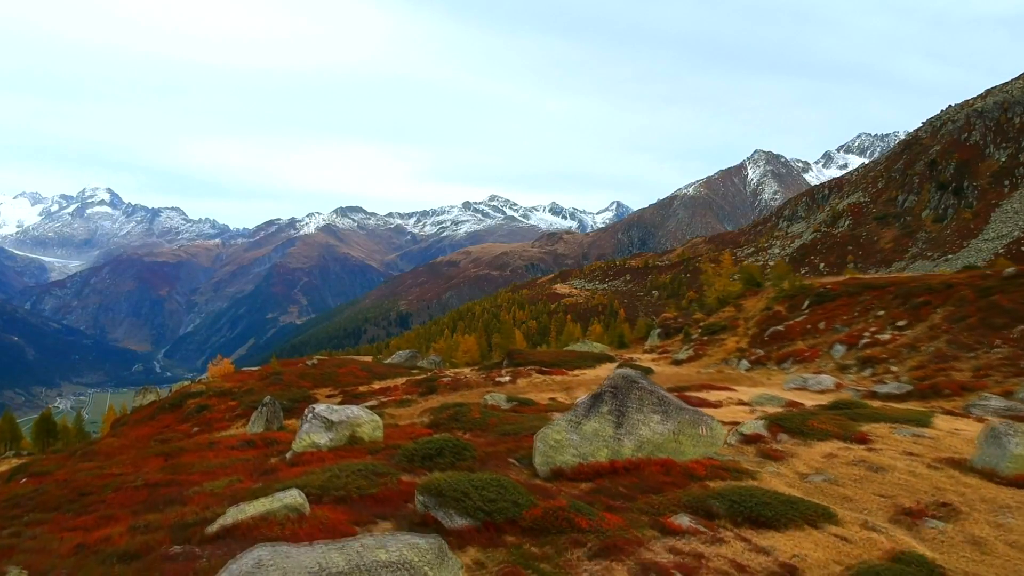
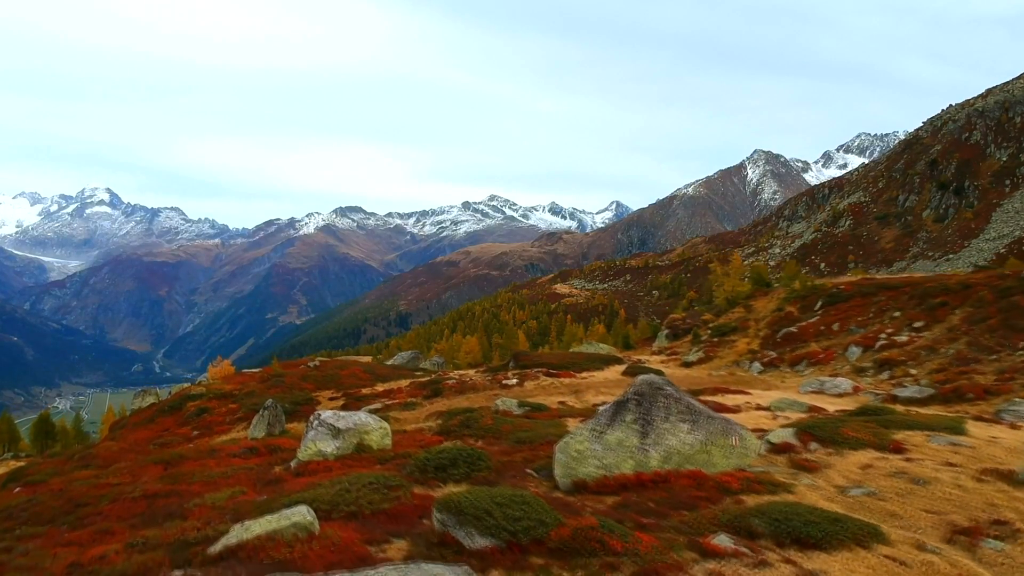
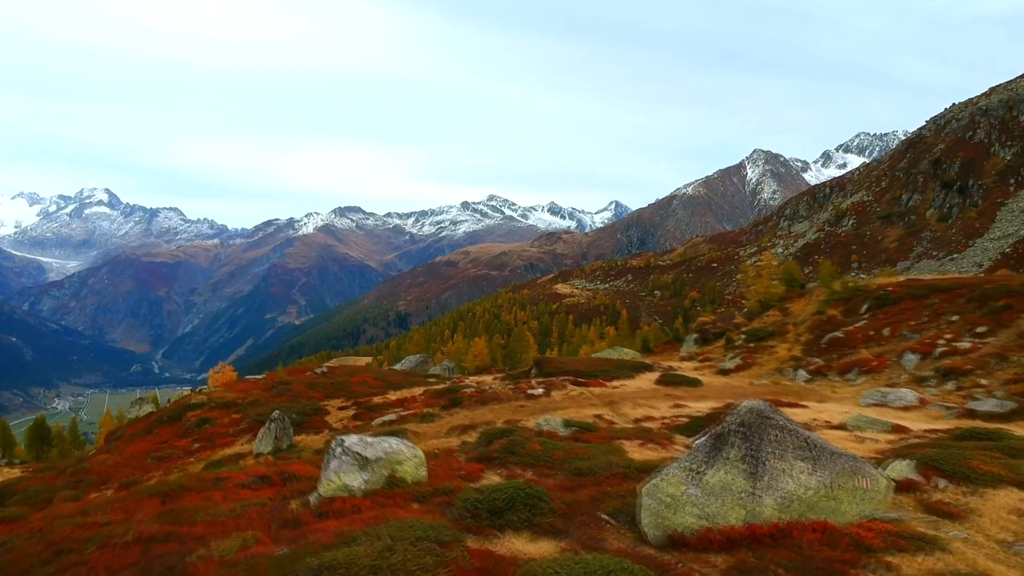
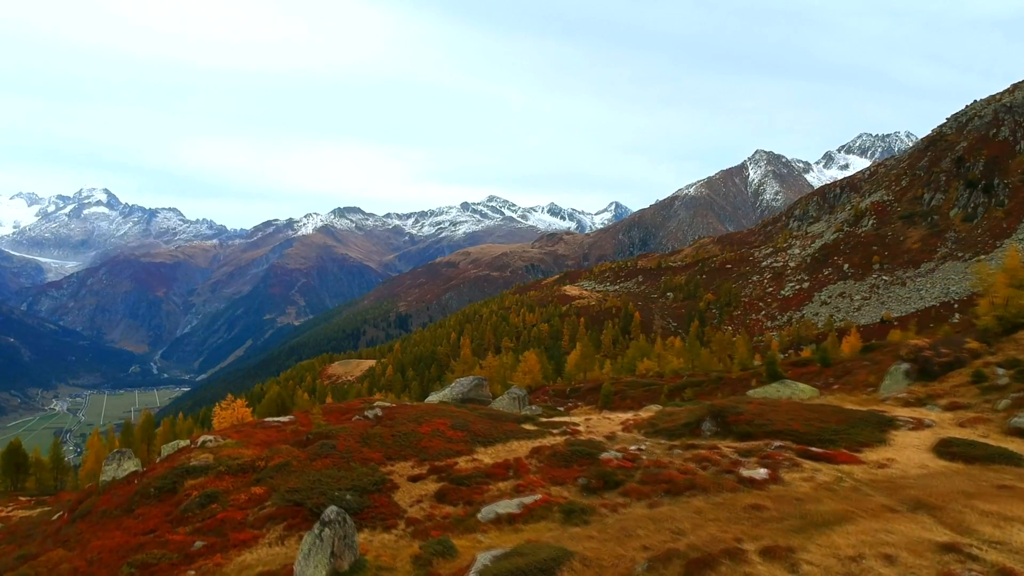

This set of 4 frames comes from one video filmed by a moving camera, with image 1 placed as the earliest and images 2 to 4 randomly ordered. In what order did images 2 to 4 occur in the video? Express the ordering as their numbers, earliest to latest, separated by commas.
2, 3, 4
